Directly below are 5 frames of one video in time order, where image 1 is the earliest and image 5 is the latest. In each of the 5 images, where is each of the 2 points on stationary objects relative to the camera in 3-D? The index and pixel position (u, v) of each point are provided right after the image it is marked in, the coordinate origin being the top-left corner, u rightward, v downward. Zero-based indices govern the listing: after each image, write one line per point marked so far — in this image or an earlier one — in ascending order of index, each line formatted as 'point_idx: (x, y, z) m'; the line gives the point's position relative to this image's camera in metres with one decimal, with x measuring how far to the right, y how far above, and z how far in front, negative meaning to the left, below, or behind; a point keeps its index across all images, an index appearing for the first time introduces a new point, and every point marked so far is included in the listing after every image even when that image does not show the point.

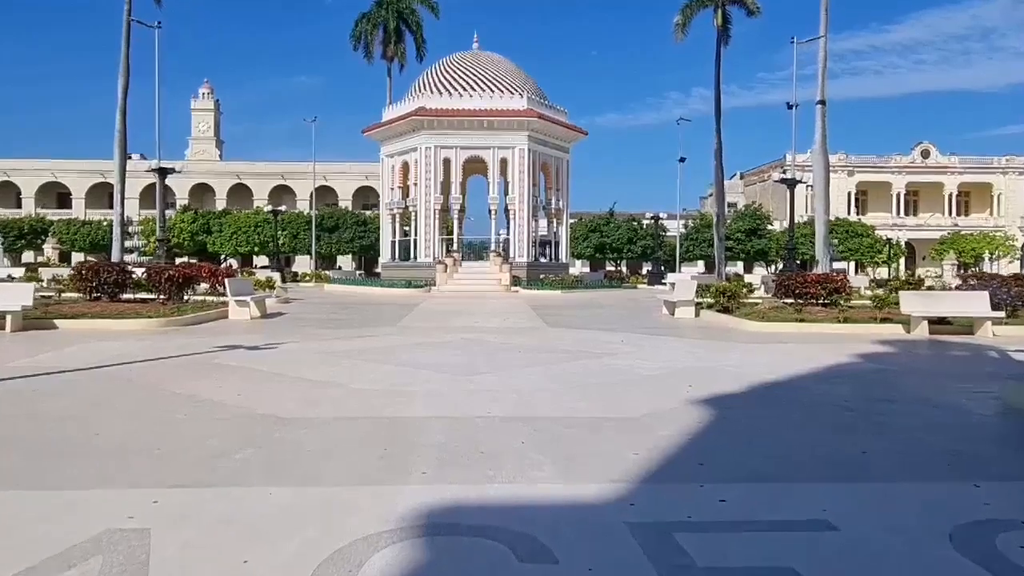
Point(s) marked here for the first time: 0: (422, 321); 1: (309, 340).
0: (-1.7, -0.6, +17.0) m
1: (-3.0, -0.8, +13.3) m
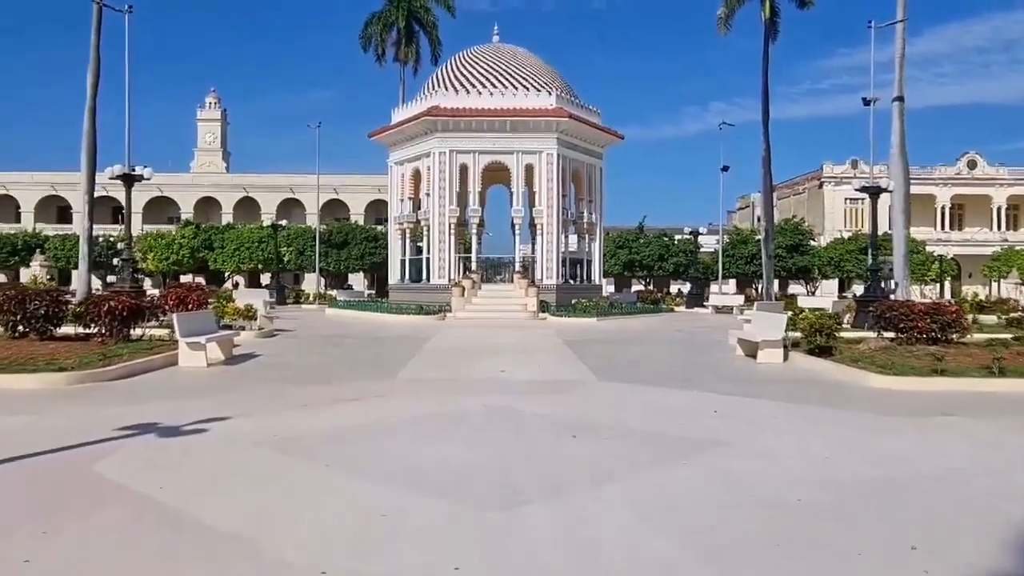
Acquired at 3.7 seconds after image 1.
0: (-1.2, -1.2, +12.9) m
1: (-2.6, -1.3, +9.3) m
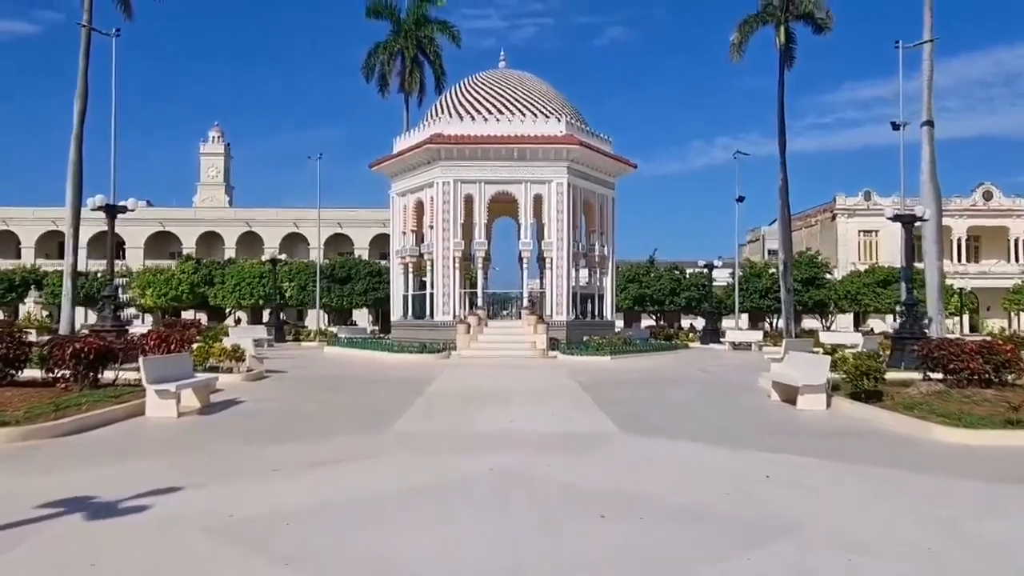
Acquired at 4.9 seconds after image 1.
0: (-1.0, -1.7, +11.3) m
1: (-2.5, -1.7, +7.7) m
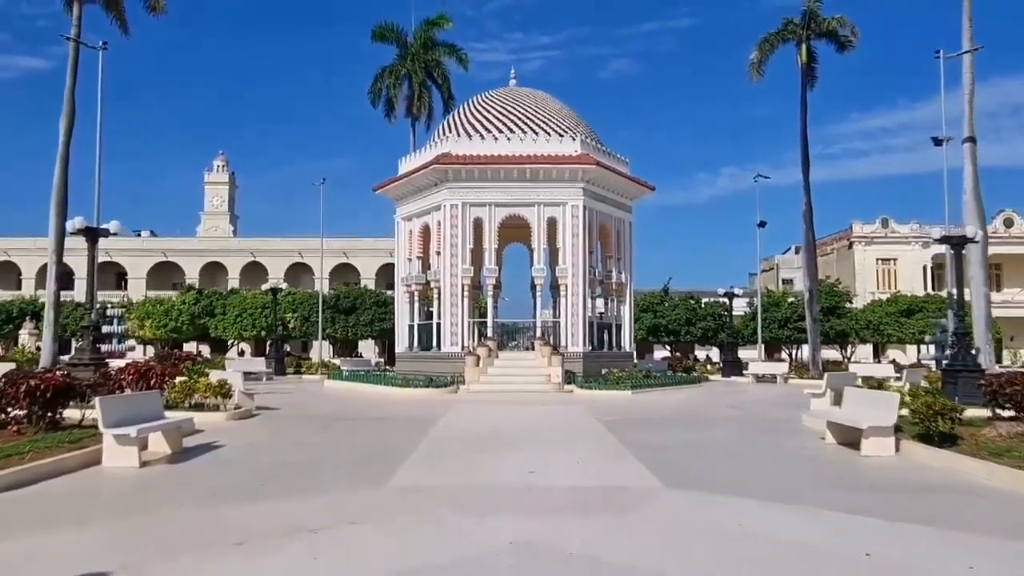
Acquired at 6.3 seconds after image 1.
0: (-0.8, -2.0, +9.6) m
1: (-2.3, -1.9, +6.0) m
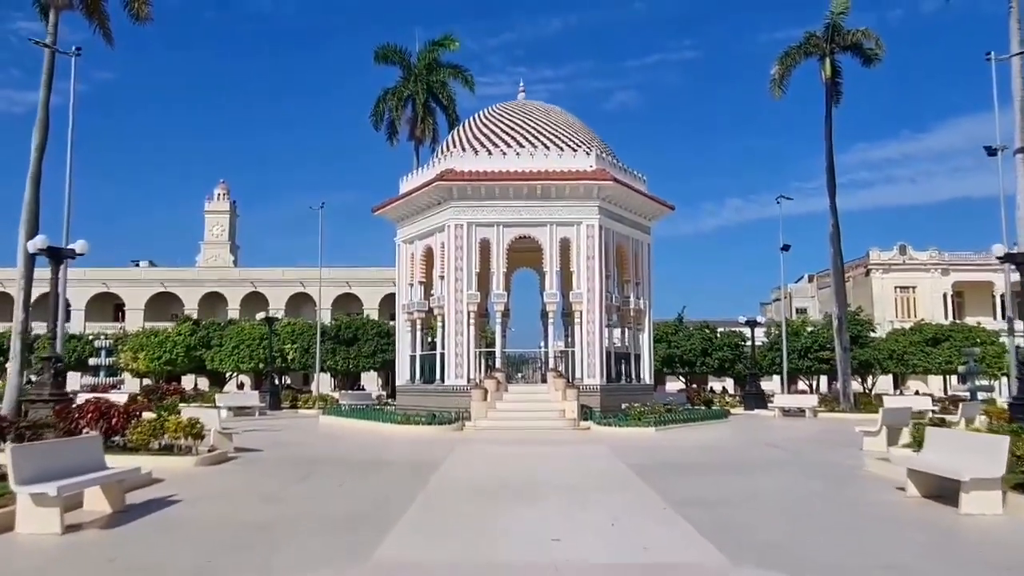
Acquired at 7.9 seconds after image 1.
0: (-0.6, -2.1, +7.6) m
1: (-2.1, -1.9, +4.0) m
